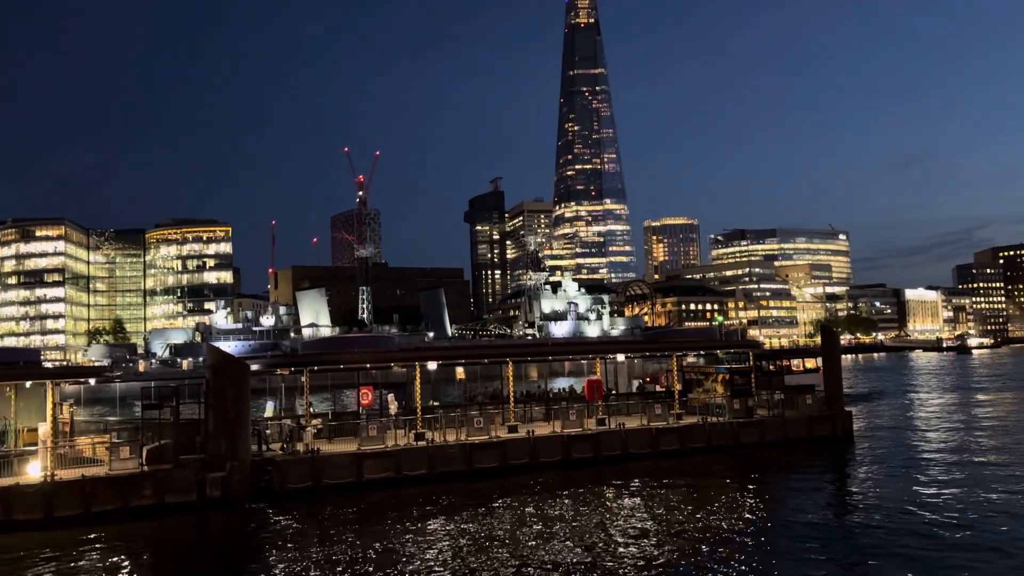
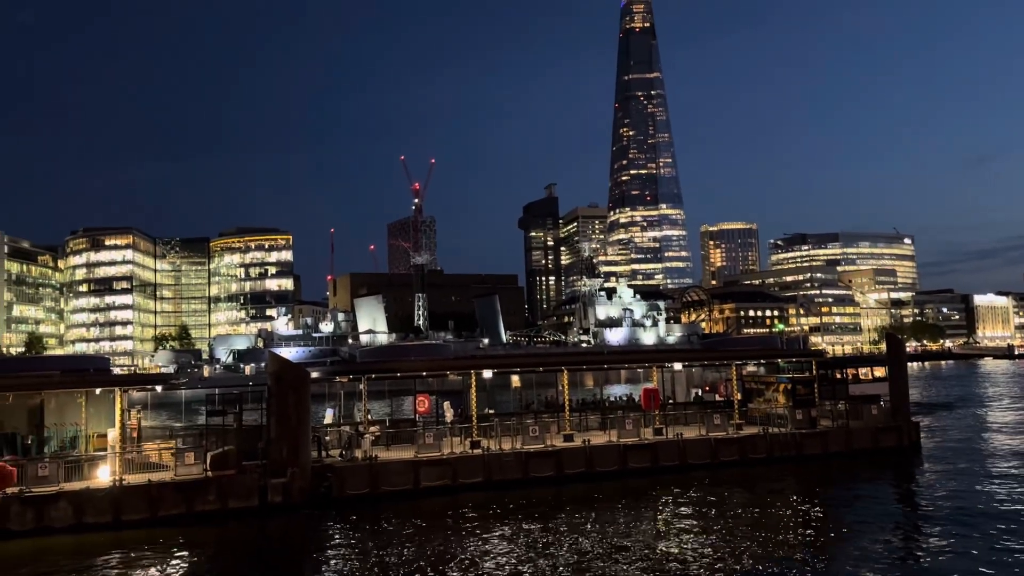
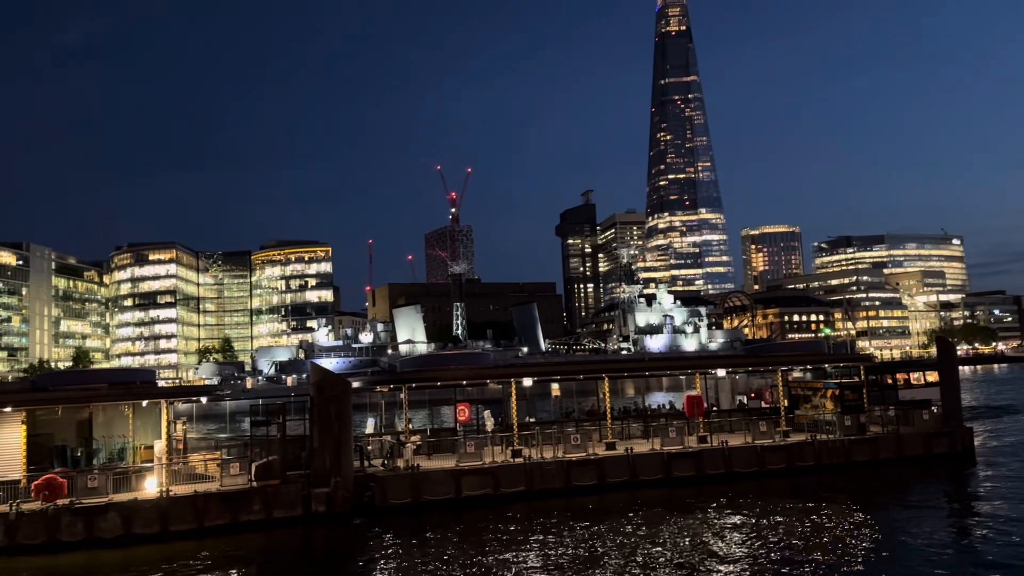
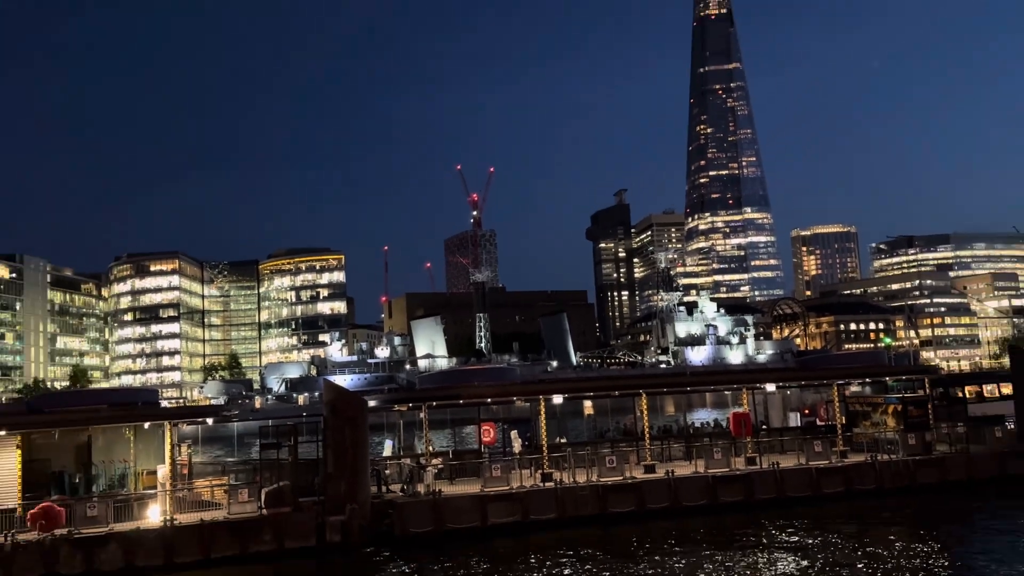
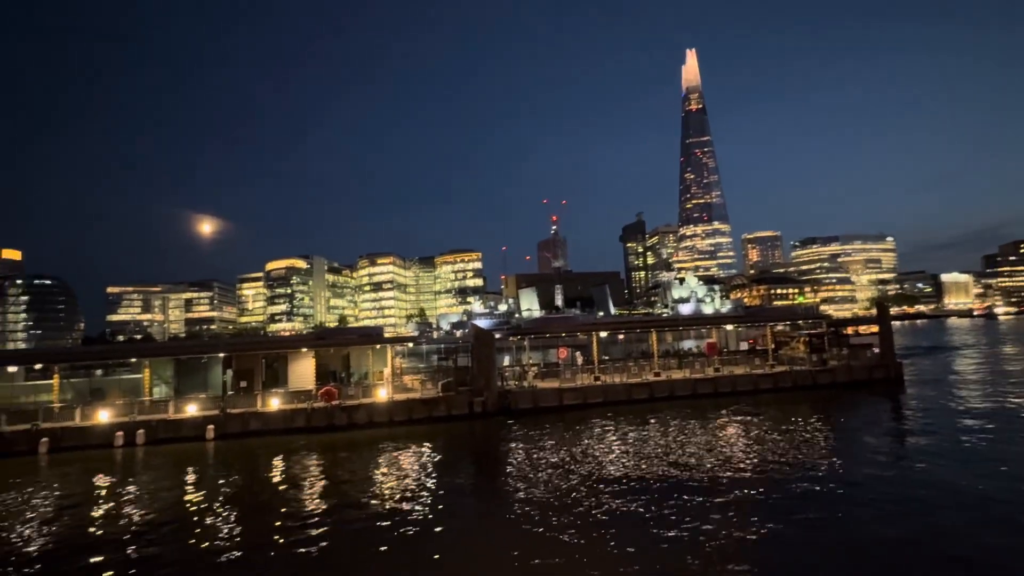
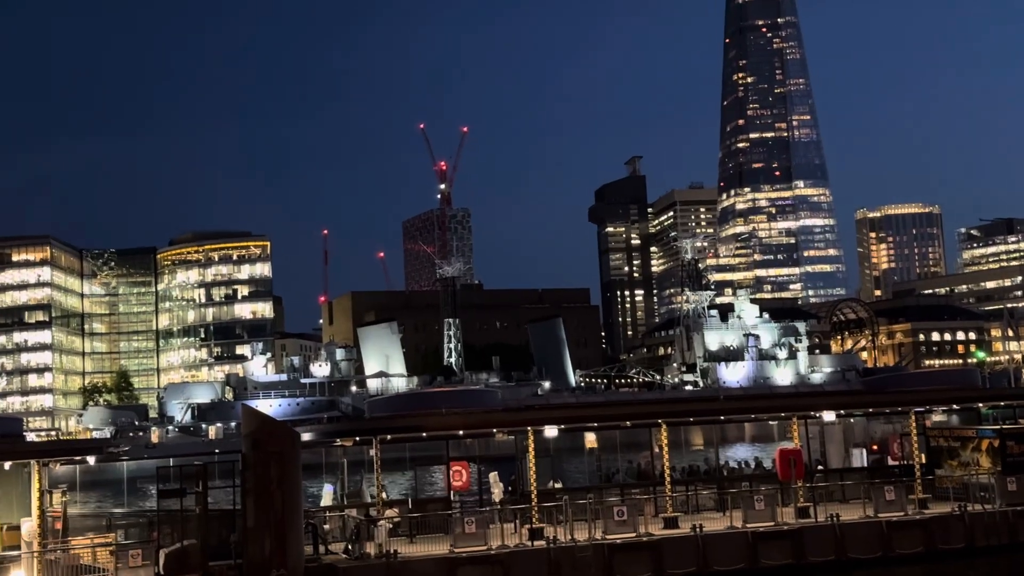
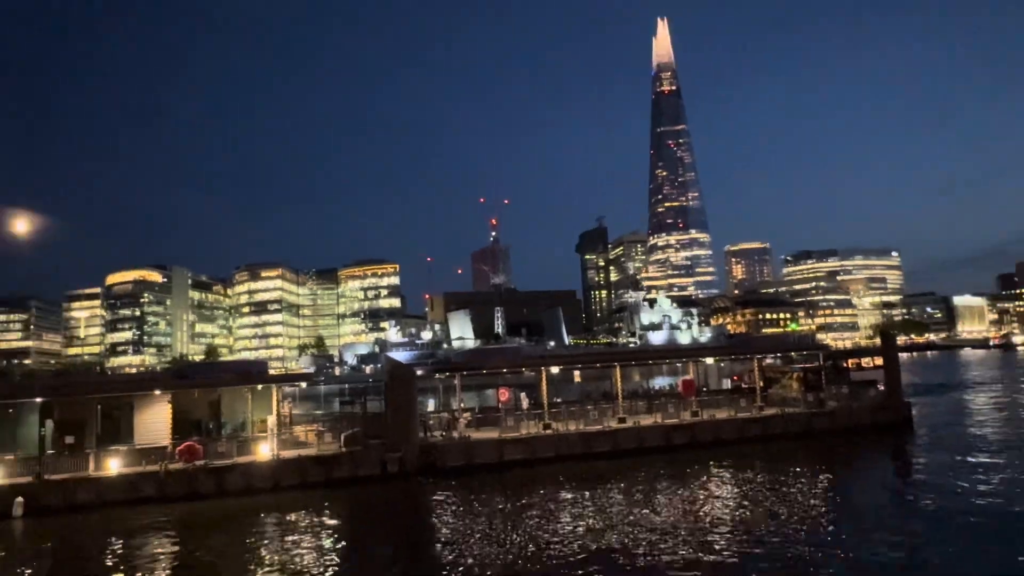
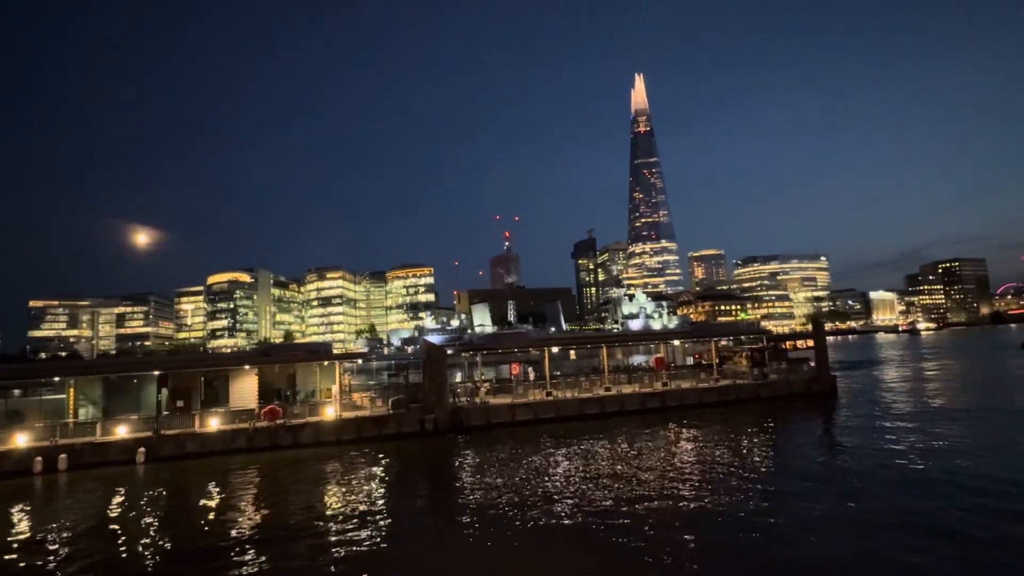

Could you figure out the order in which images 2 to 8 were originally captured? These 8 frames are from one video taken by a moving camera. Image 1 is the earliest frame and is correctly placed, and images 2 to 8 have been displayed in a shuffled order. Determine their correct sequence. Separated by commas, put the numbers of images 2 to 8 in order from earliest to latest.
2, 3, 6, 4, 7, 8, 5
